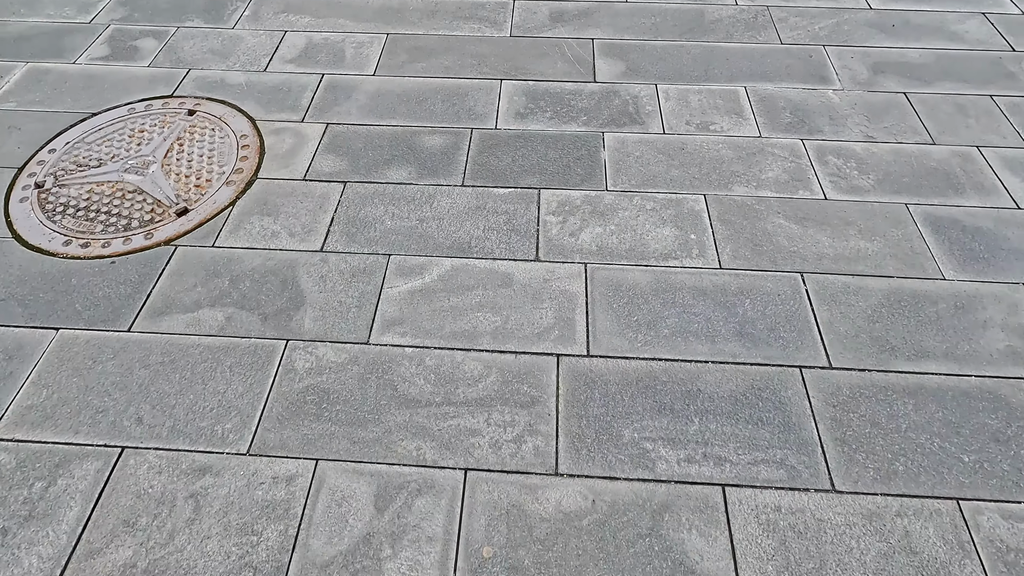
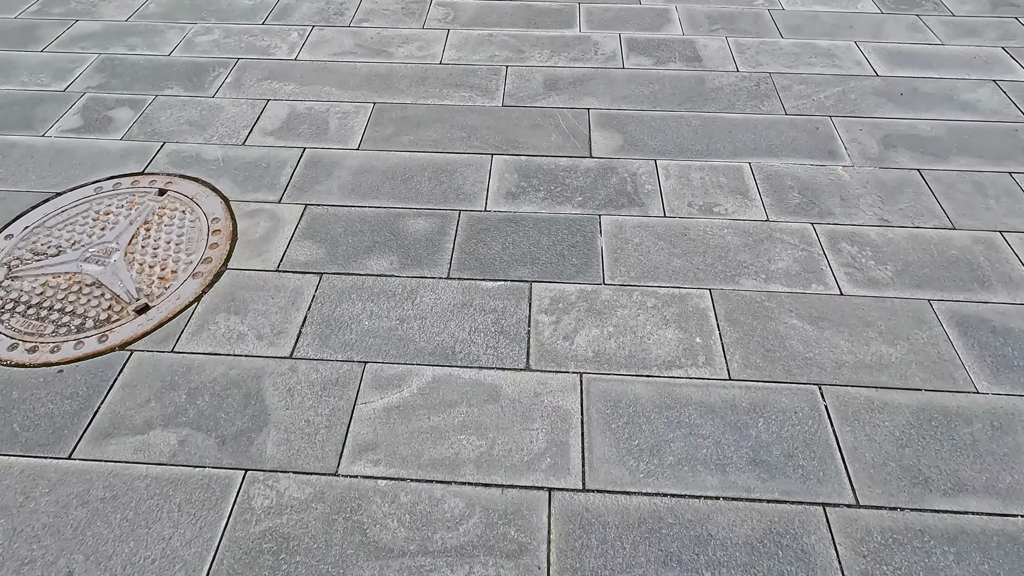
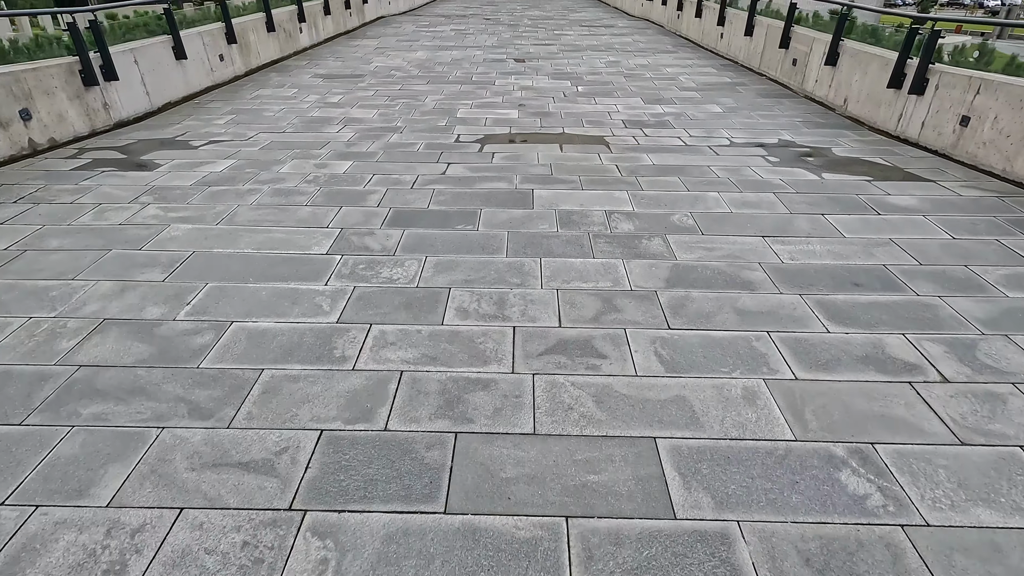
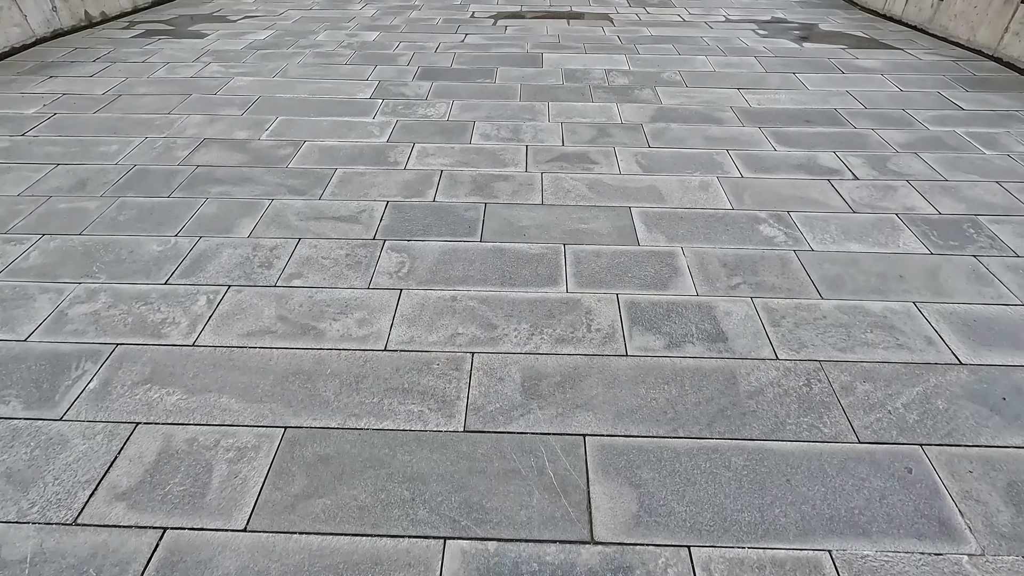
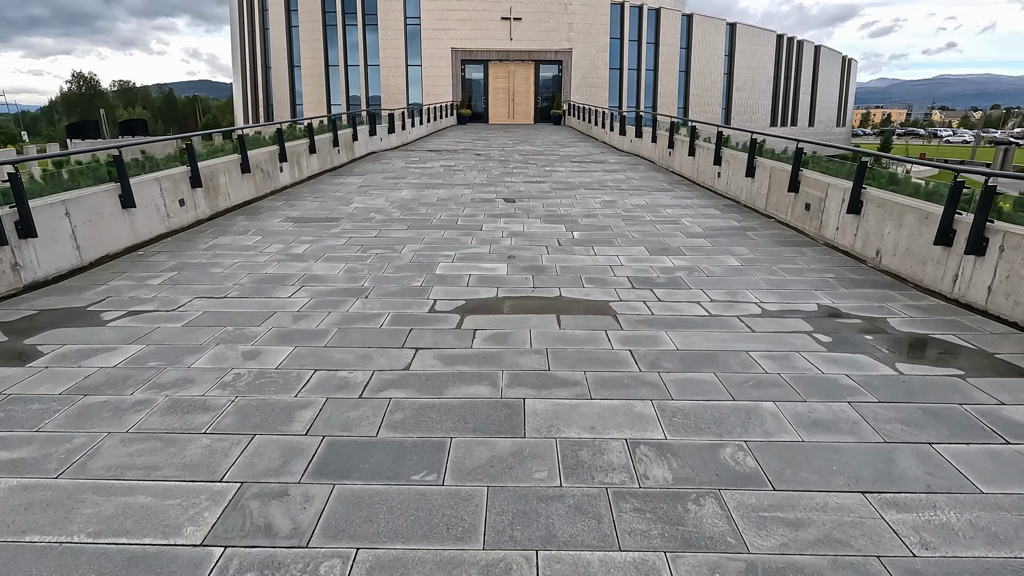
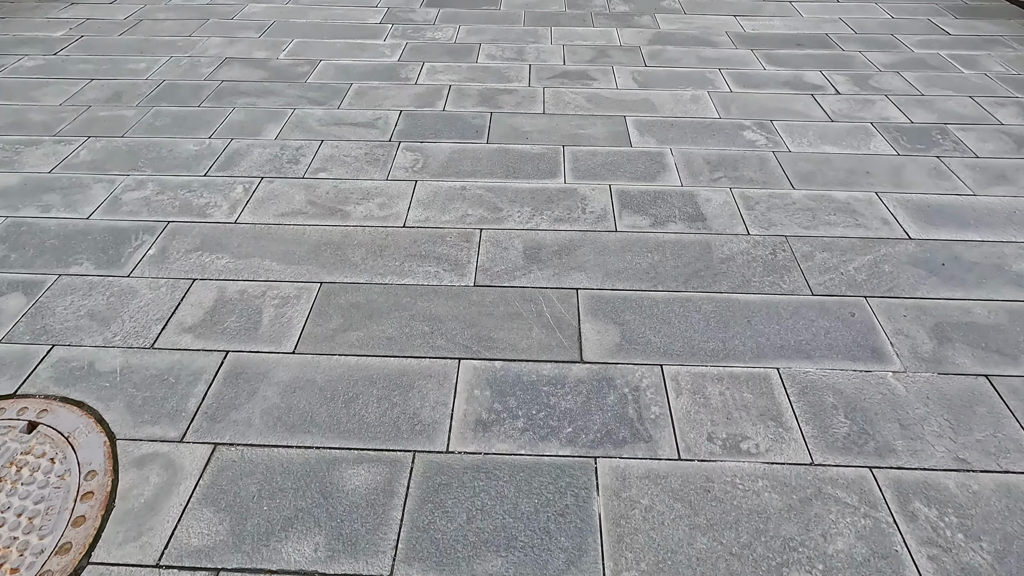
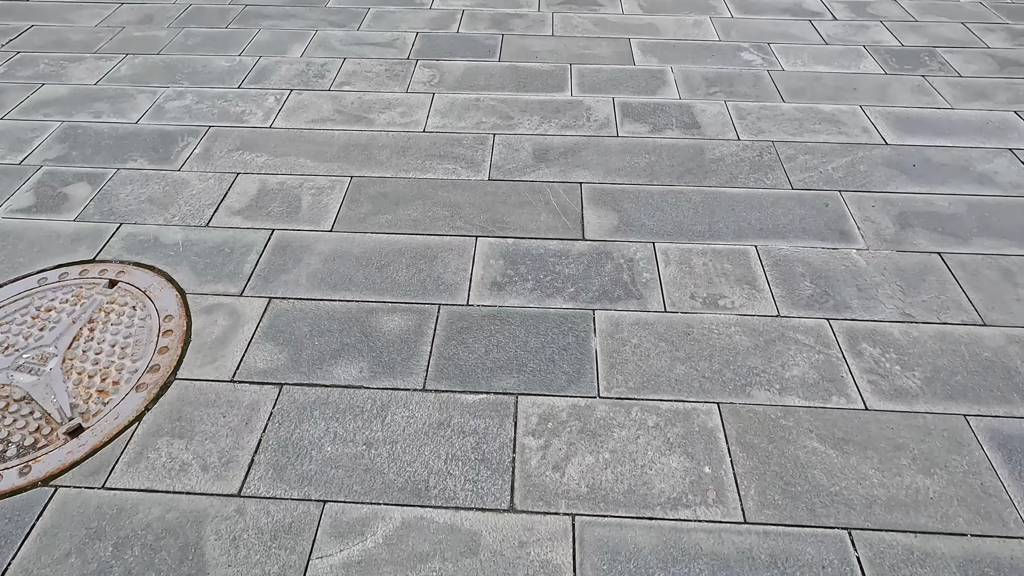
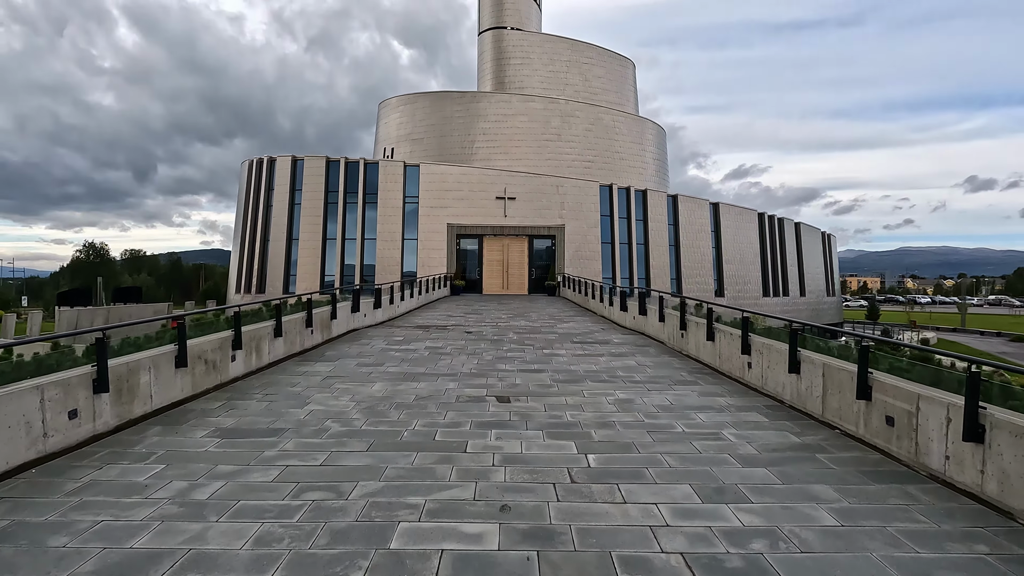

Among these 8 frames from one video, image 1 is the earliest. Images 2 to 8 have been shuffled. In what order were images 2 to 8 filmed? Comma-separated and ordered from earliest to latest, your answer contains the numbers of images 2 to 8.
2, 7, 6, 4, 3, 5, 8
